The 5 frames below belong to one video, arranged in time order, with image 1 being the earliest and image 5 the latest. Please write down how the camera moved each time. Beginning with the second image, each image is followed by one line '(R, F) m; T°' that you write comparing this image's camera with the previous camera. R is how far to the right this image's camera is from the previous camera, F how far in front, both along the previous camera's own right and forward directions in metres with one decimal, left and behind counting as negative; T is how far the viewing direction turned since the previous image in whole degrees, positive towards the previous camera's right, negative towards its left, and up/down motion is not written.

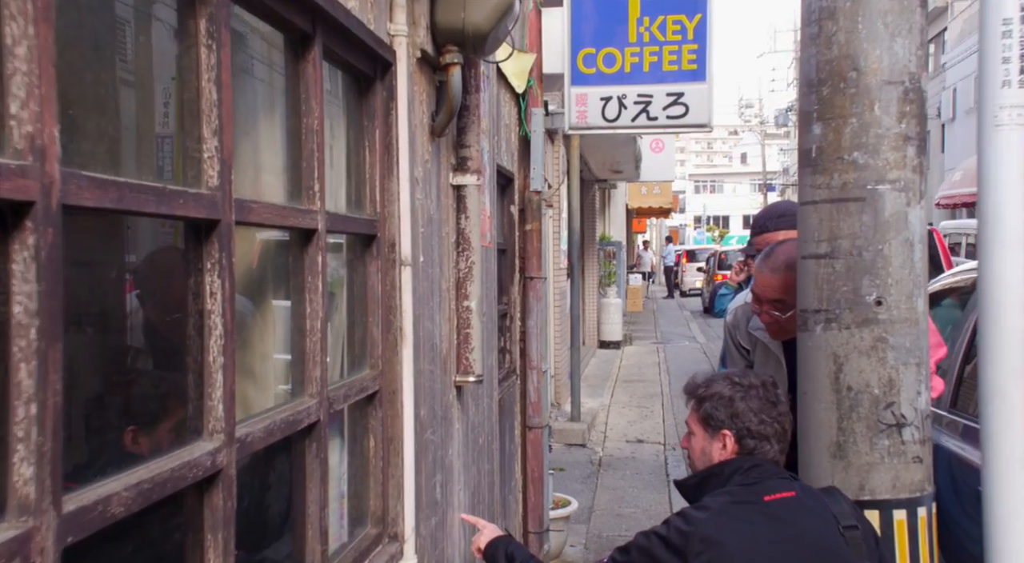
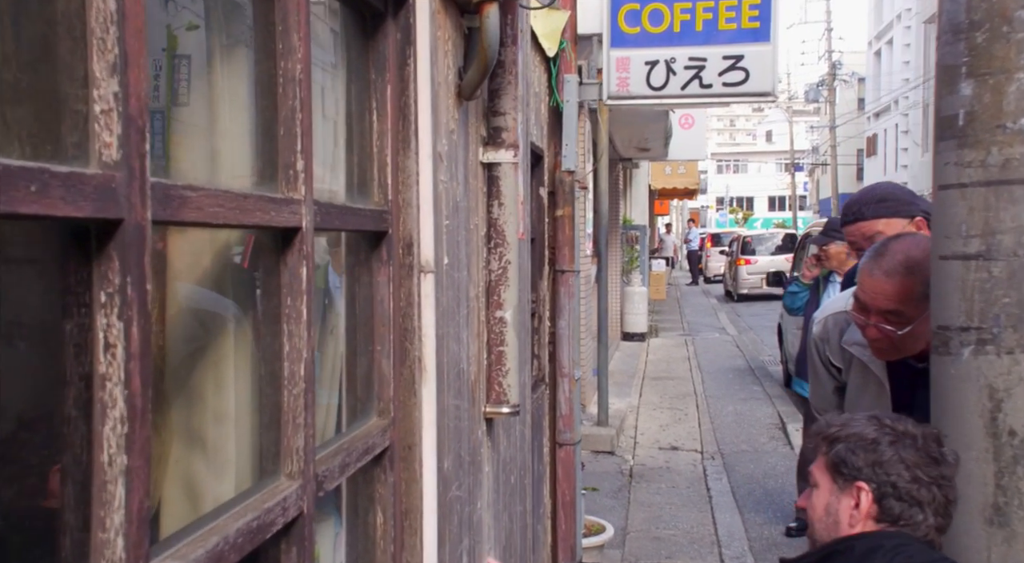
(-0.1, +0.9) m; 0°
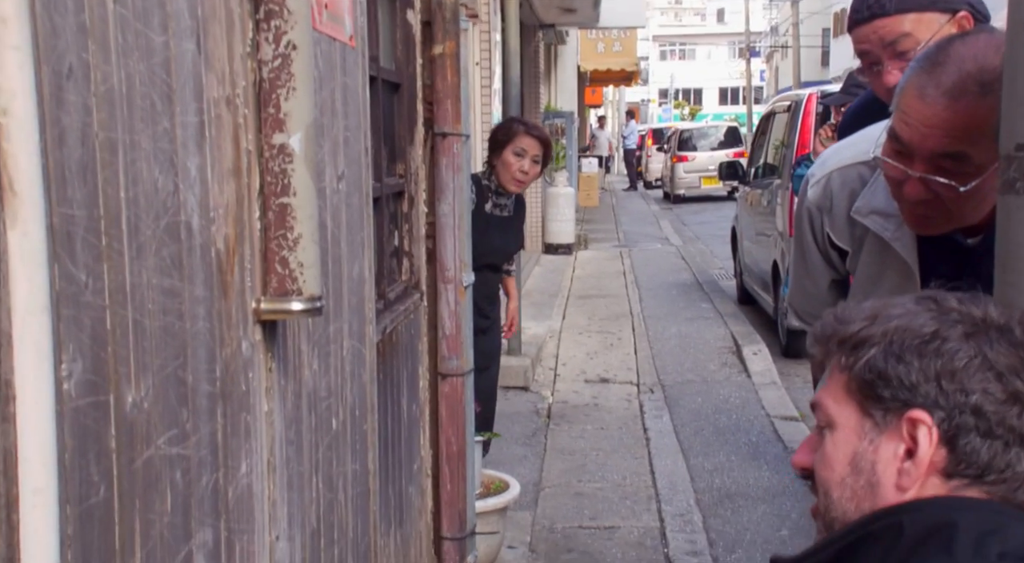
(+0.2, +1.3) m; +3°
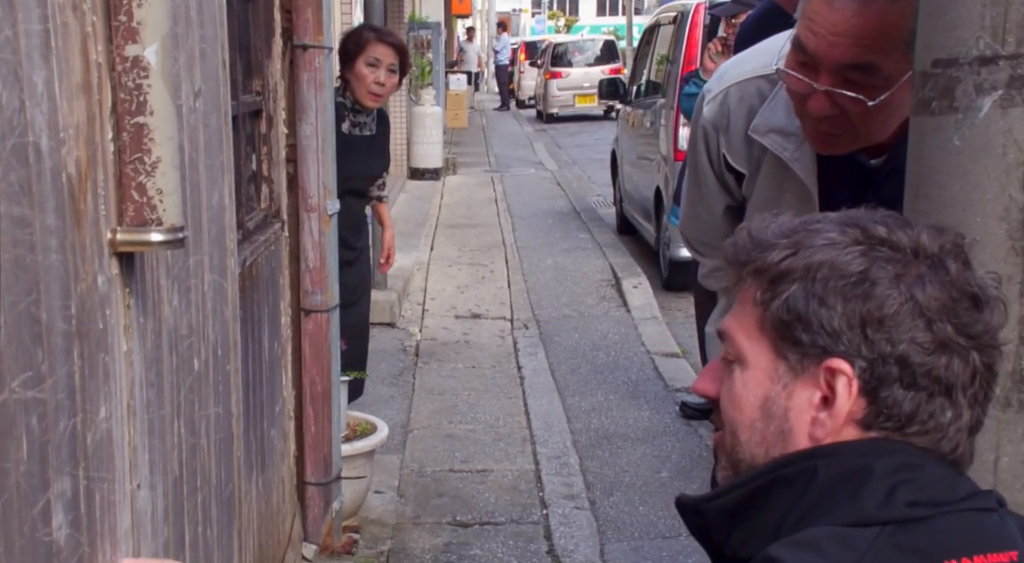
(-0.1, +0.2) m; +8°
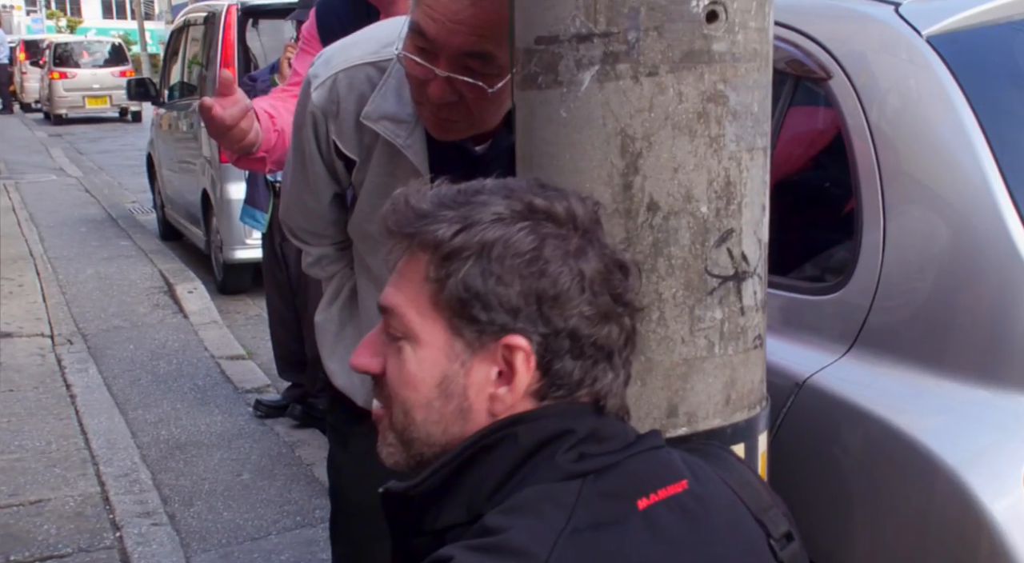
(-0.2, +0.1) m; +25°
